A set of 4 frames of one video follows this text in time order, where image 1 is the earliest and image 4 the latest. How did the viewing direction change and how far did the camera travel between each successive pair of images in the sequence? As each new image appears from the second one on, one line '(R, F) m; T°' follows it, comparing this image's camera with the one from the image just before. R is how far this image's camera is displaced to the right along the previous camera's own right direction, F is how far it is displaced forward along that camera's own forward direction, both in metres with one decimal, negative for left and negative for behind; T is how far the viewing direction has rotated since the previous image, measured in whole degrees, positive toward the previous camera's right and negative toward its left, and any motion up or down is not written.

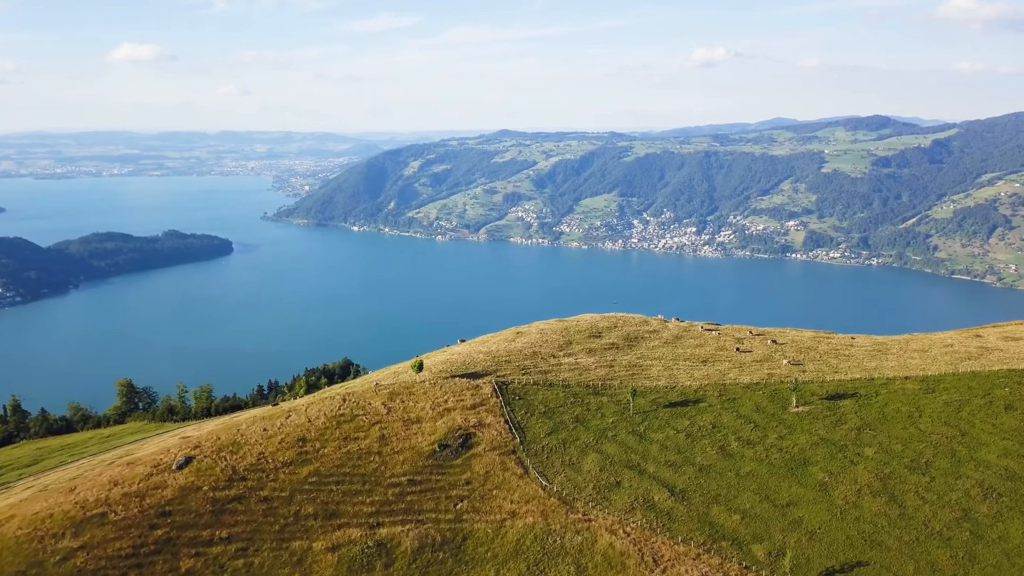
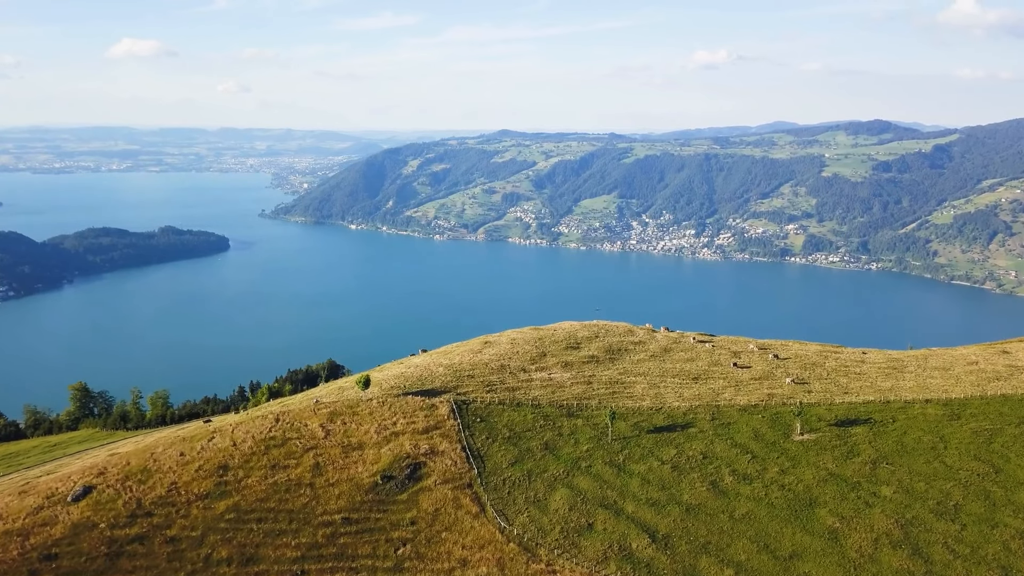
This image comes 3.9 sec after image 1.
(+2.2, +5.2) m; 0°
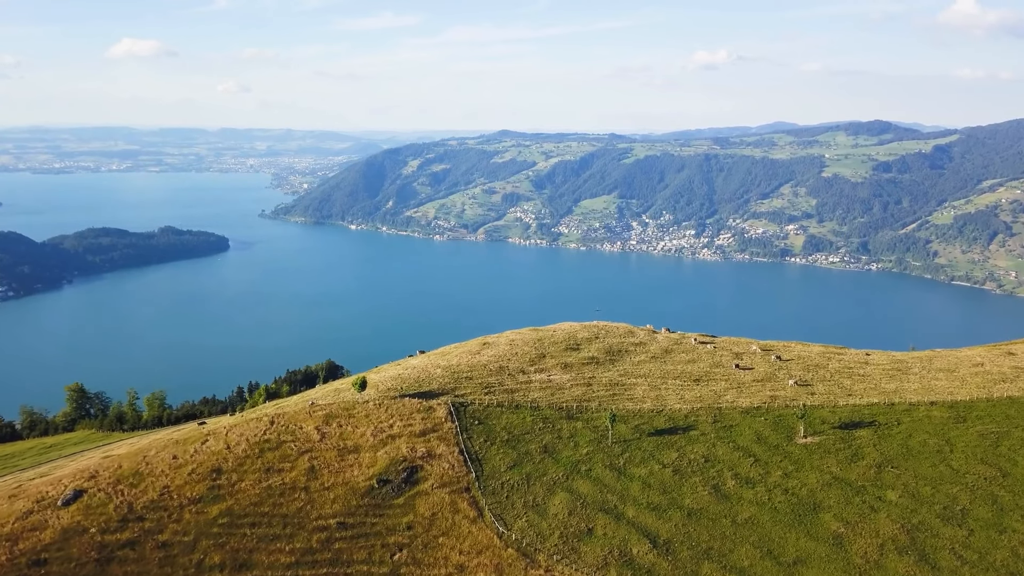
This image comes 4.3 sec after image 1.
(+0.1, +0.5) m; 0°
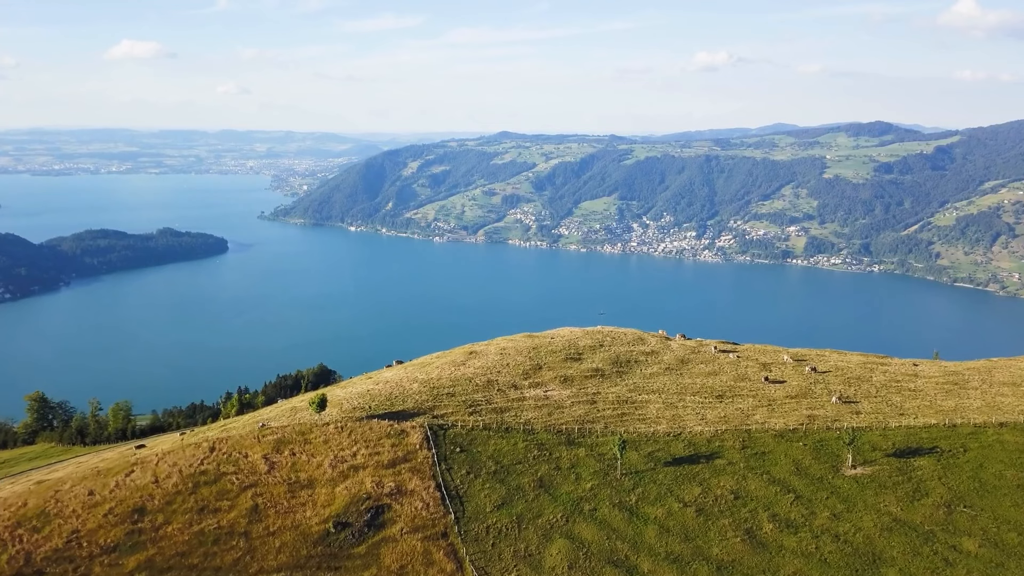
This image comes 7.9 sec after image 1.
(+0.6, +5.5) m; 0°
